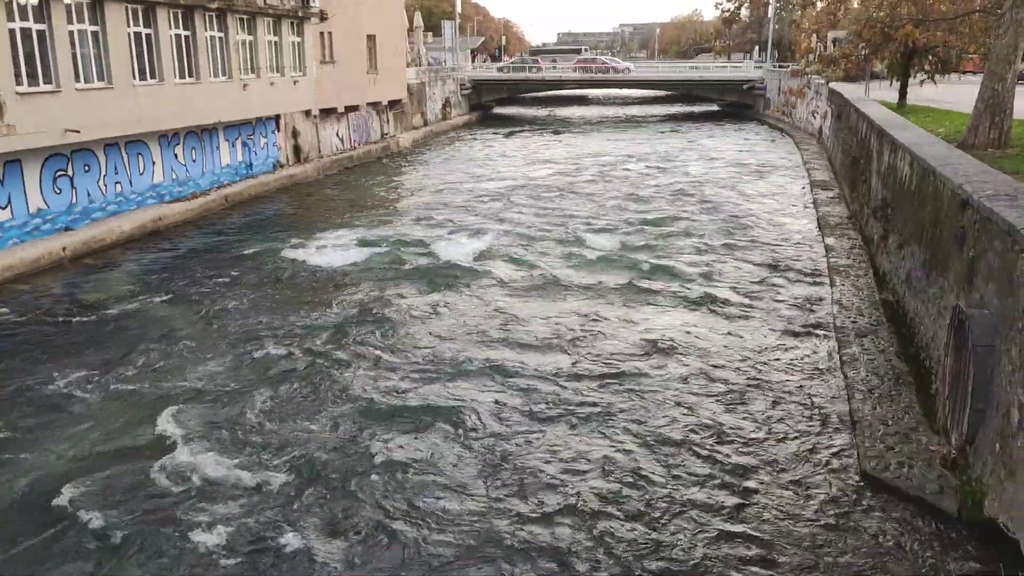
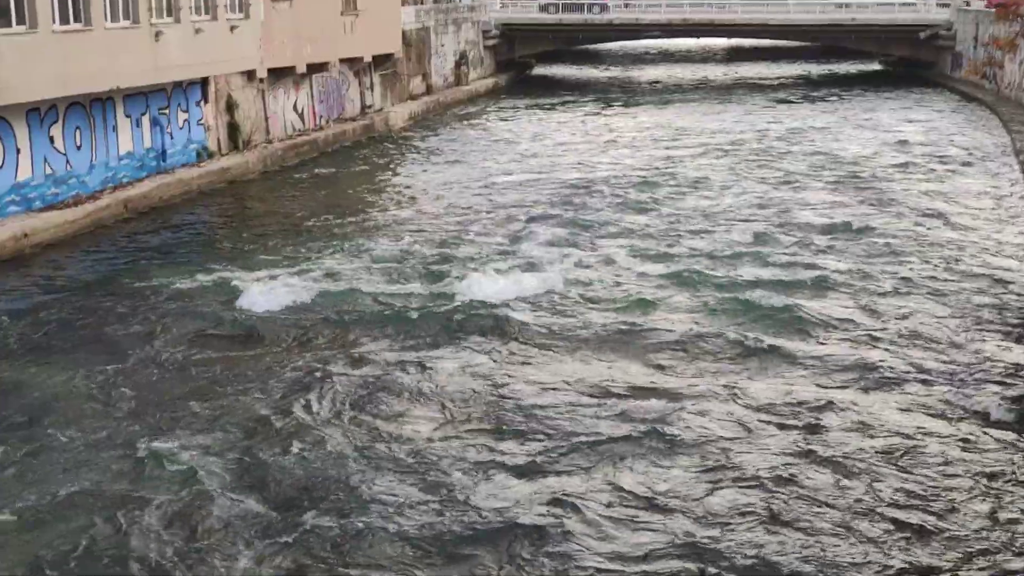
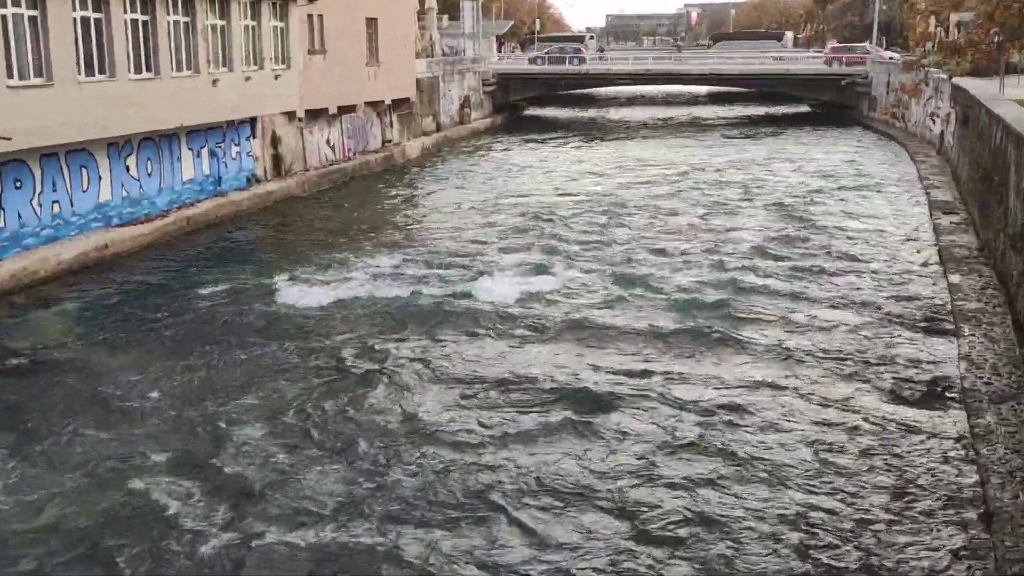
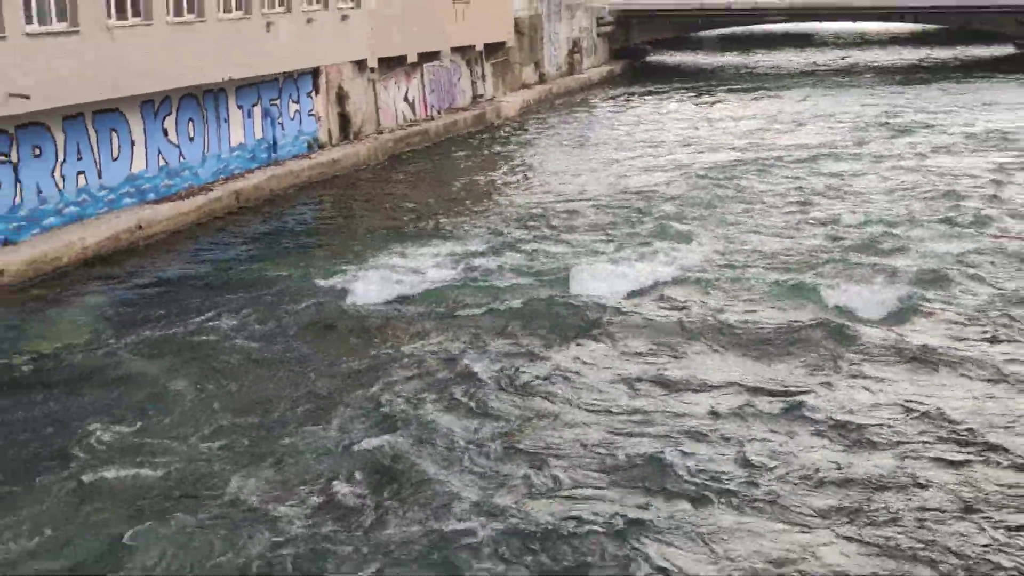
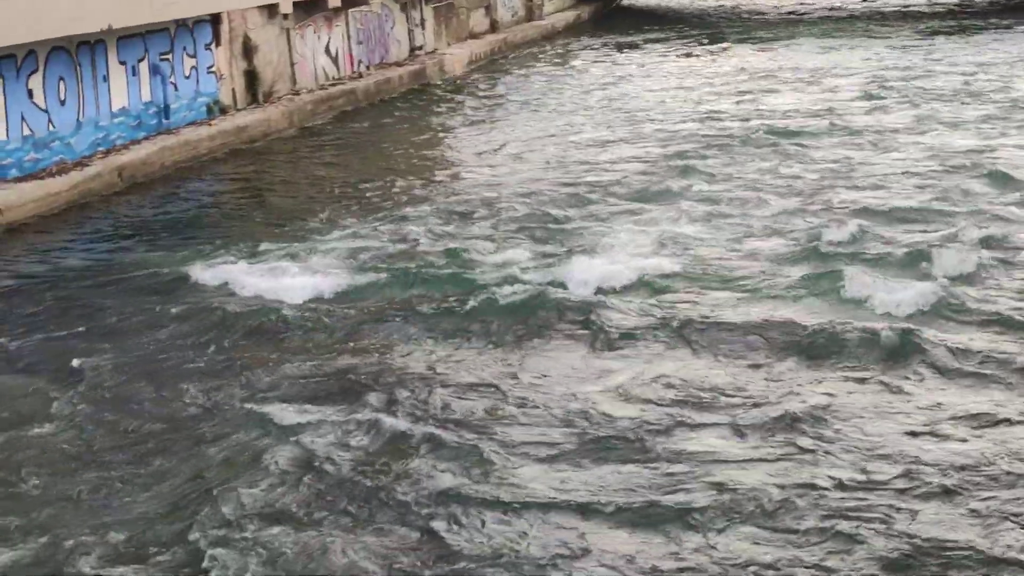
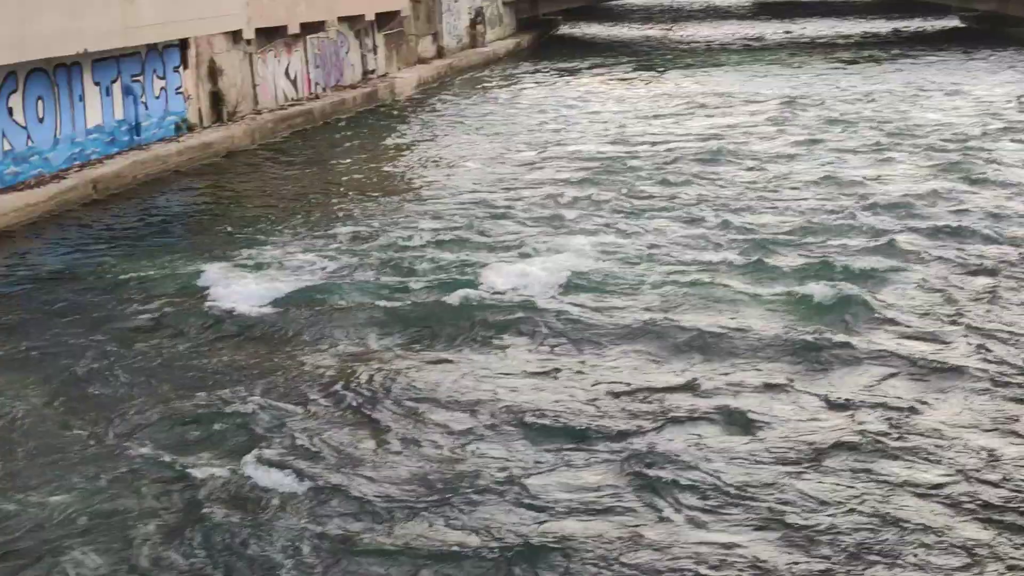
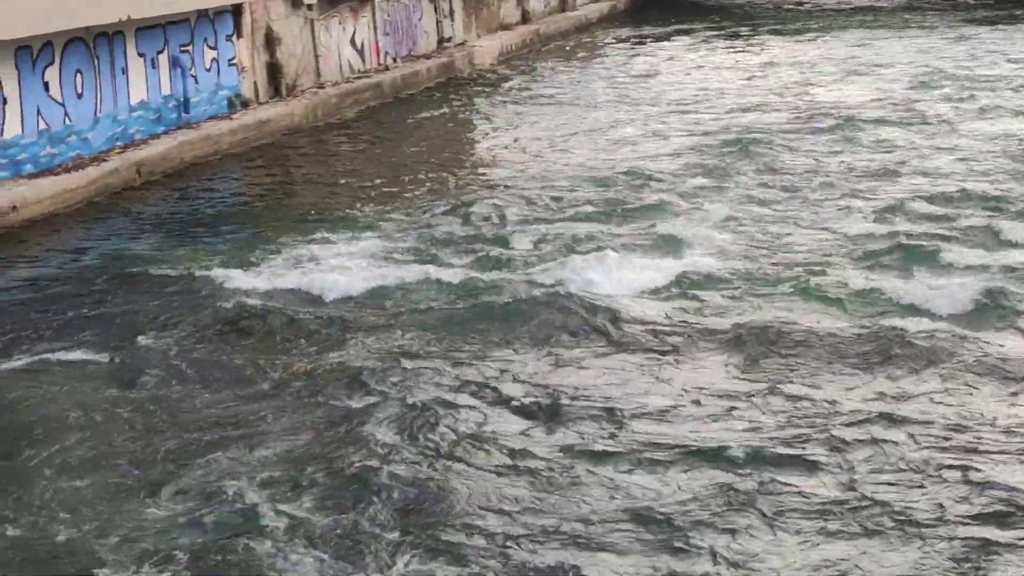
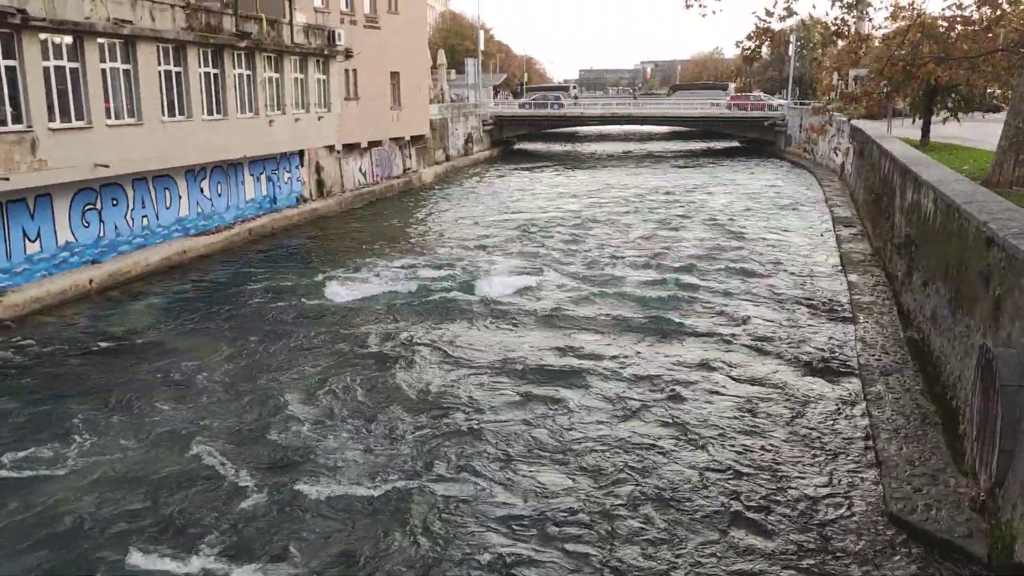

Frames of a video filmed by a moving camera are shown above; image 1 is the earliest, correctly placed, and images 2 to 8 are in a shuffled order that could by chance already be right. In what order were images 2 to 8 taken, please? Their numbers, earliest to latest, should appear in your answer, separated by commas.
8, 3, 2, 6, 5, 7, 4
